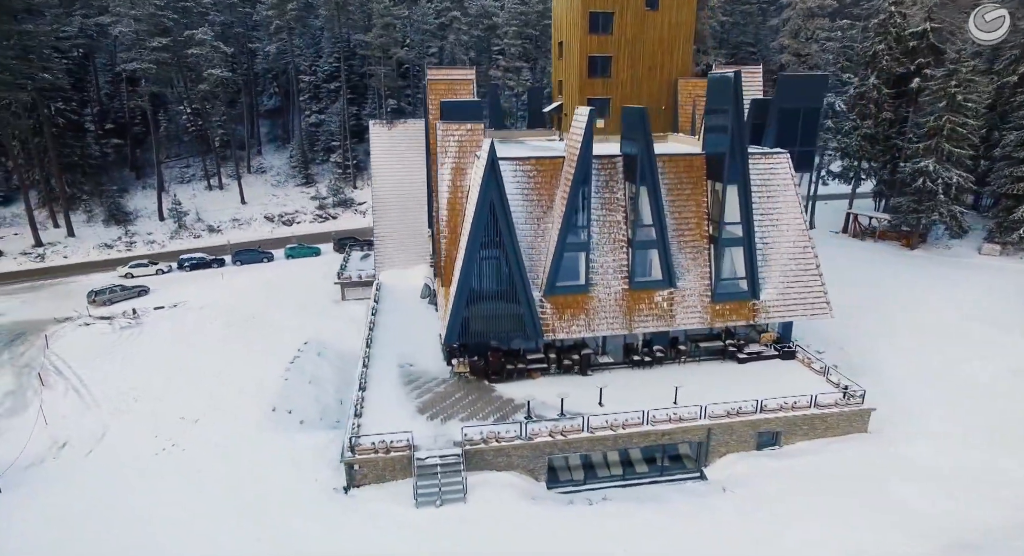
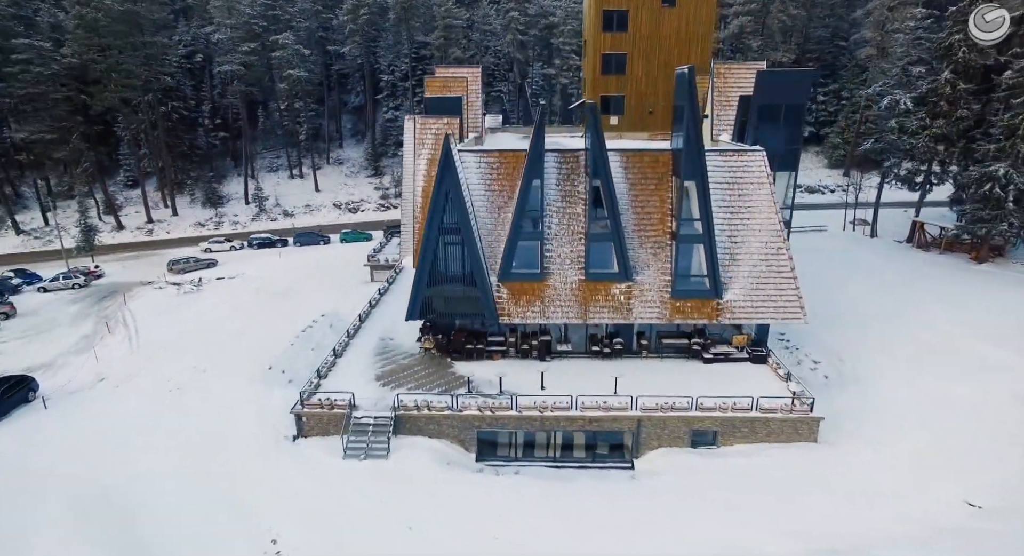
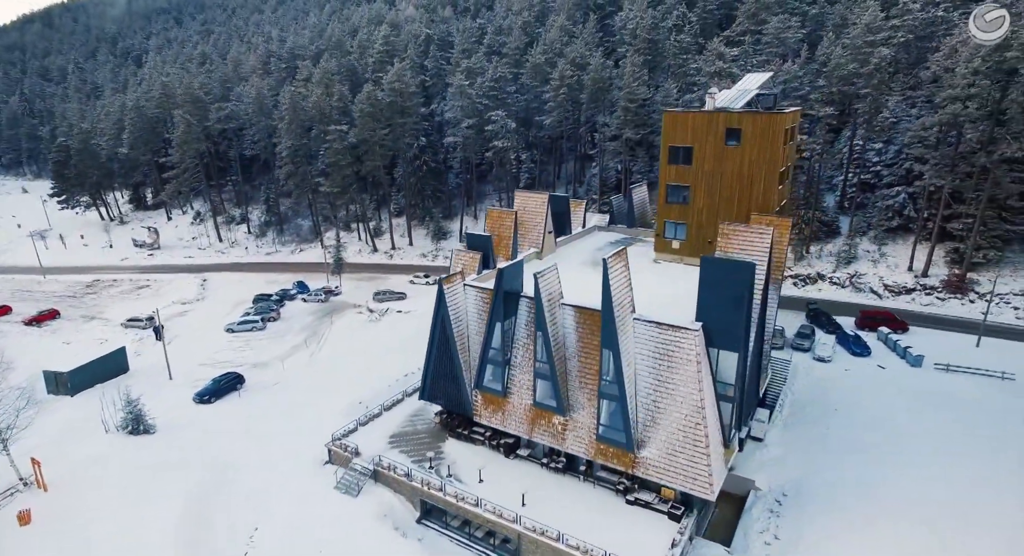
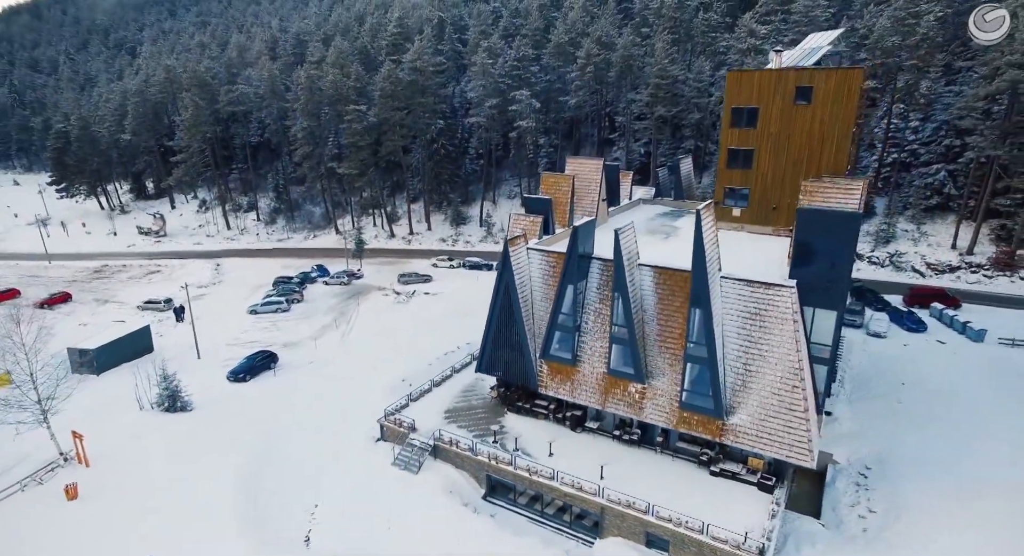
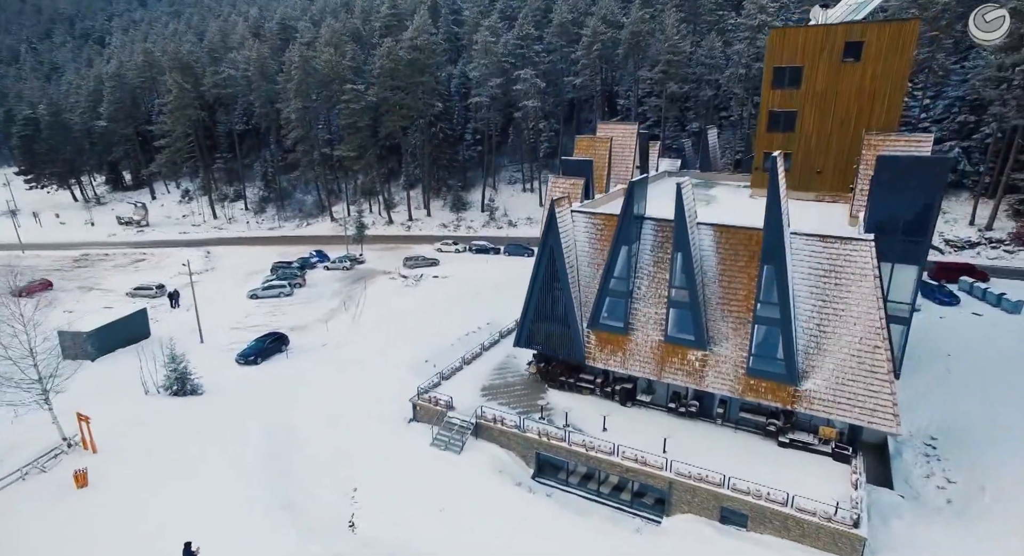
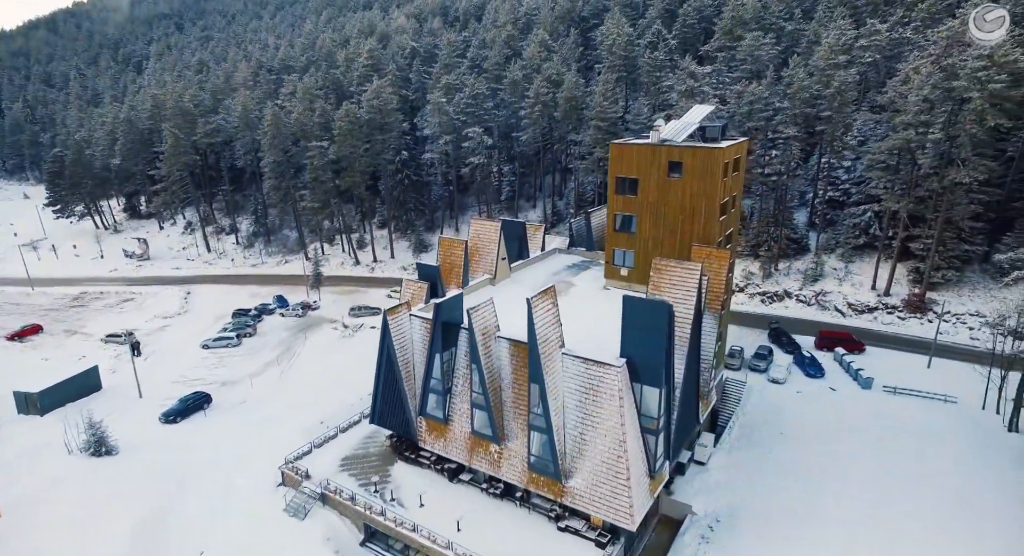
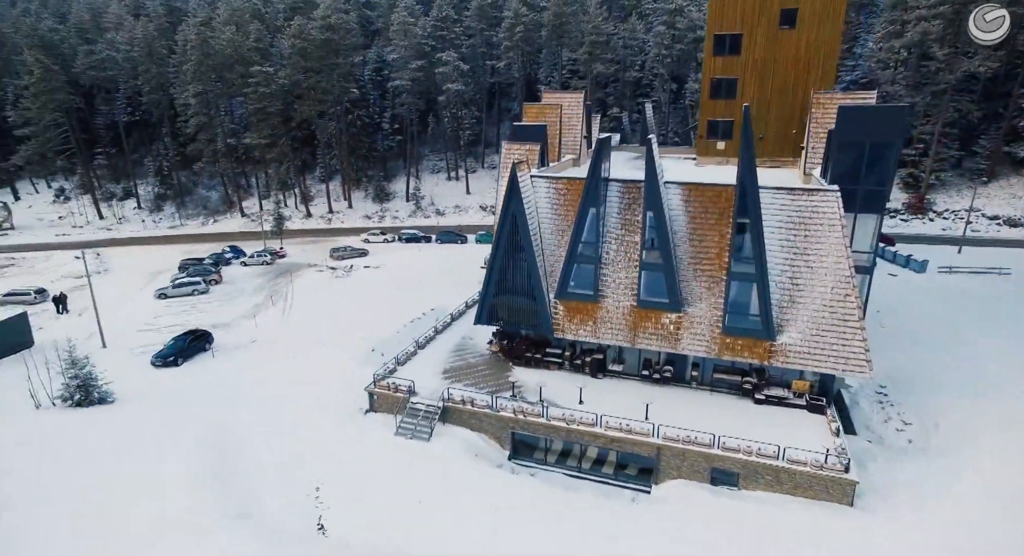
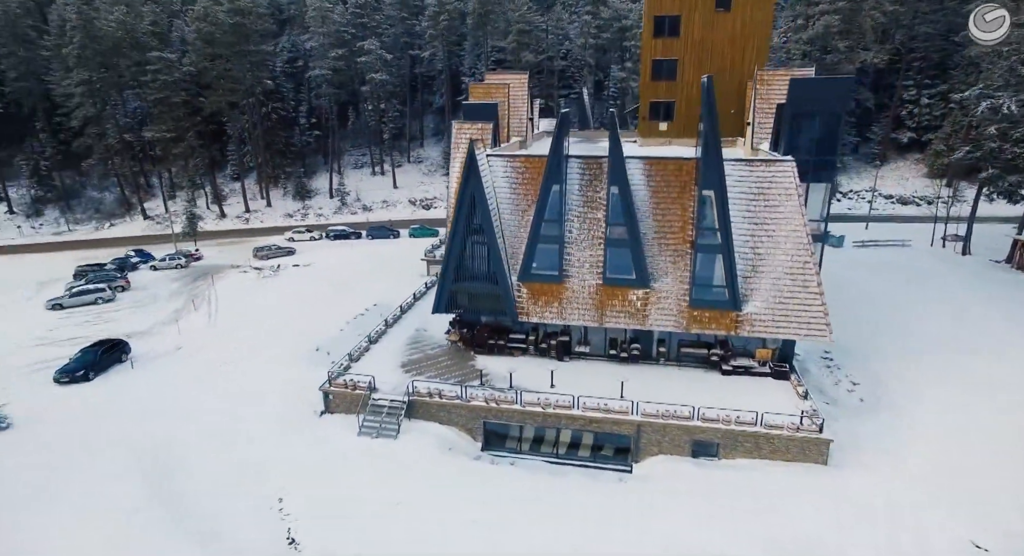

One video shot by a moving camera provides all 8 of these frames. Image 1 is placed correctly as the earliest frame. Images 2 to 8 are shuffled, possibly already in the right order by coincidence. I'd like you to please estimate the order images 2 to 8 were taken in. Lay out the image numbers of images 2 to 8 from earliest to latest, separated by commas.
2, 8, 7, 5, 4, 3, 6
